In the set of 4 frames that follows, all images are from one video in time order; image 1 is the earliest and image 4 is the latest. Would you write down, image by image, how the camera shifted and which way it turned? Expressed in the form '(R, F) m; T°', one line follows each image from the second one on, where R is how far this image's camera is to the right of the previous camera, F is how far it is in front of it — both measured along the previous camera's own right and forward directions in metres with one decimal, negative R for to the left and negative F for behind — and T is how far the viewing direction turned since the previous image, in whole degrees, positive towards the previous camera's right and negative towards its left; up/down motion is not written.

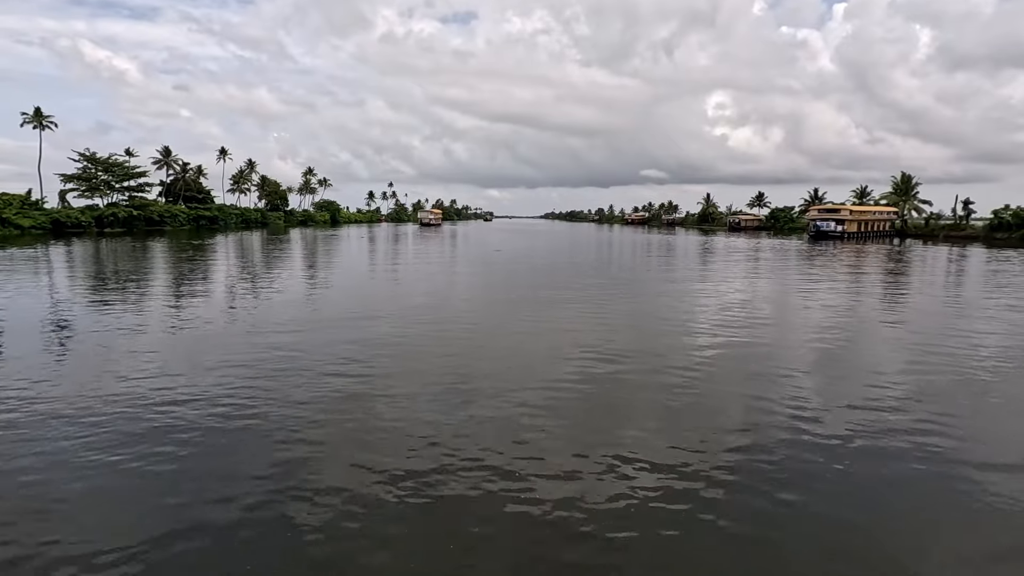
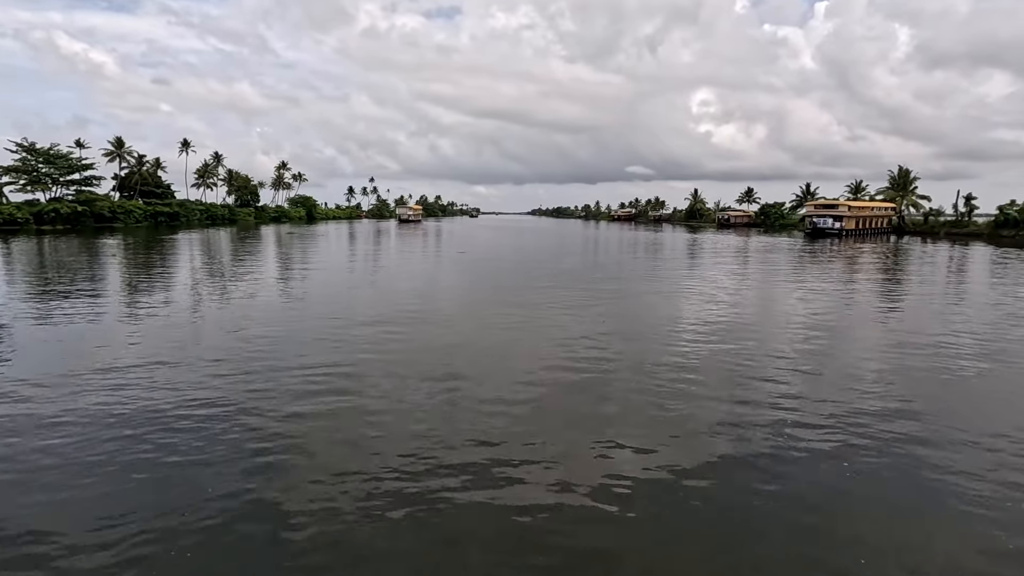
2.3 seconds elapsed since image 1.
(+0.2, +0.9) m; +1°
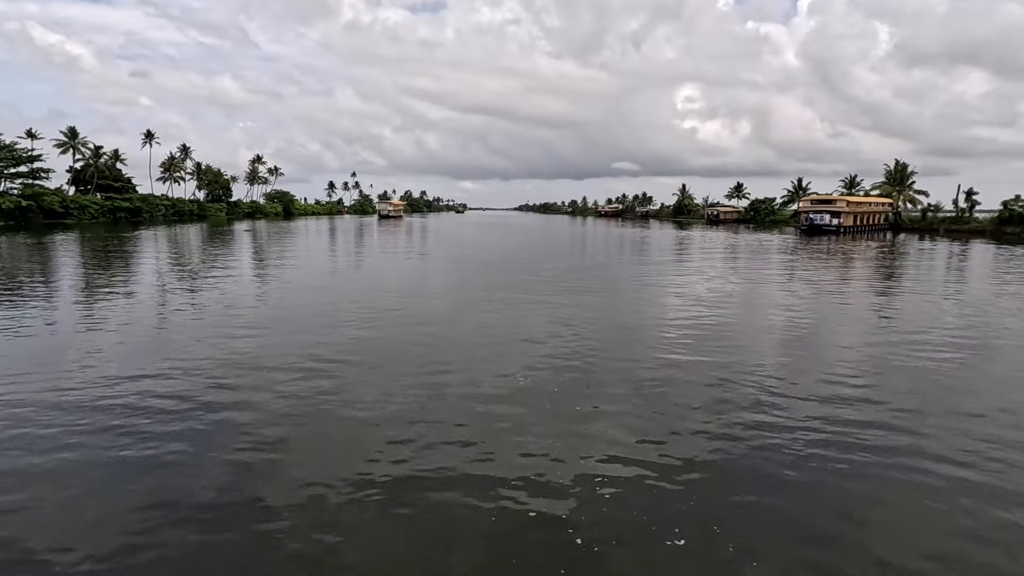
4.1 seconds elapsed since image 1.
(+0.1, +0.7) m; +1°
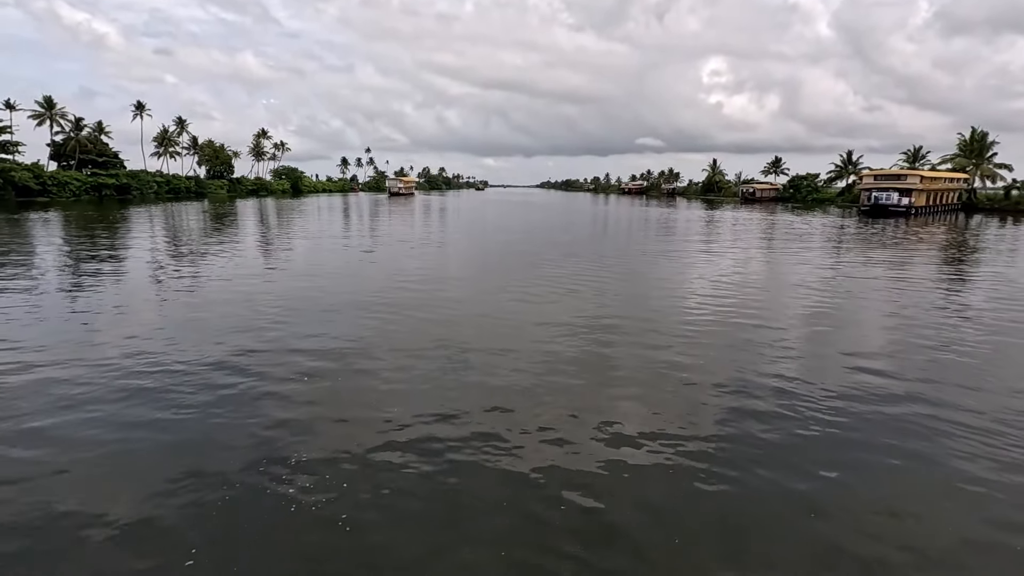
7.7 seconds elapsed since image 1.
(+0.2, +1.4) m; -2°
